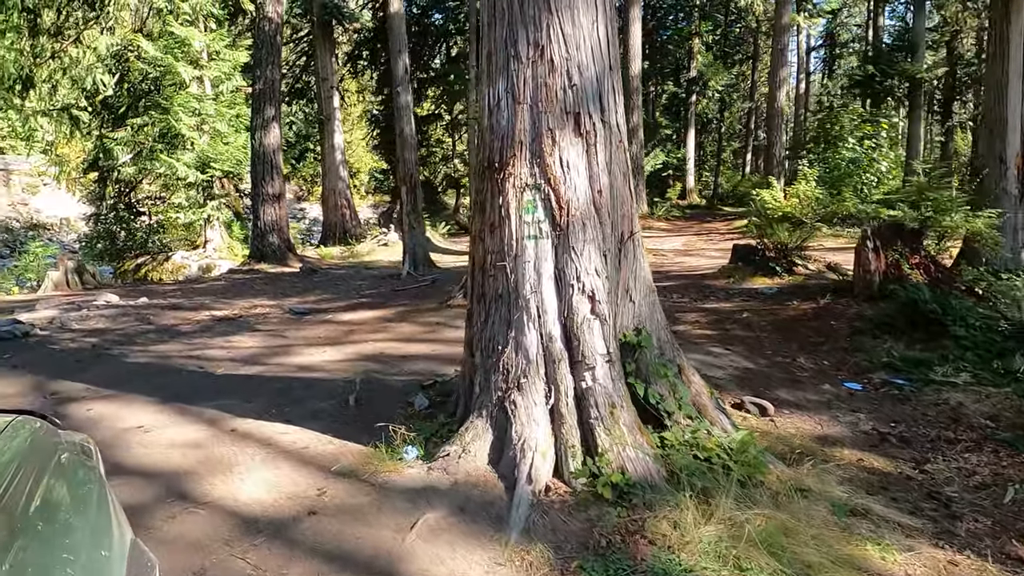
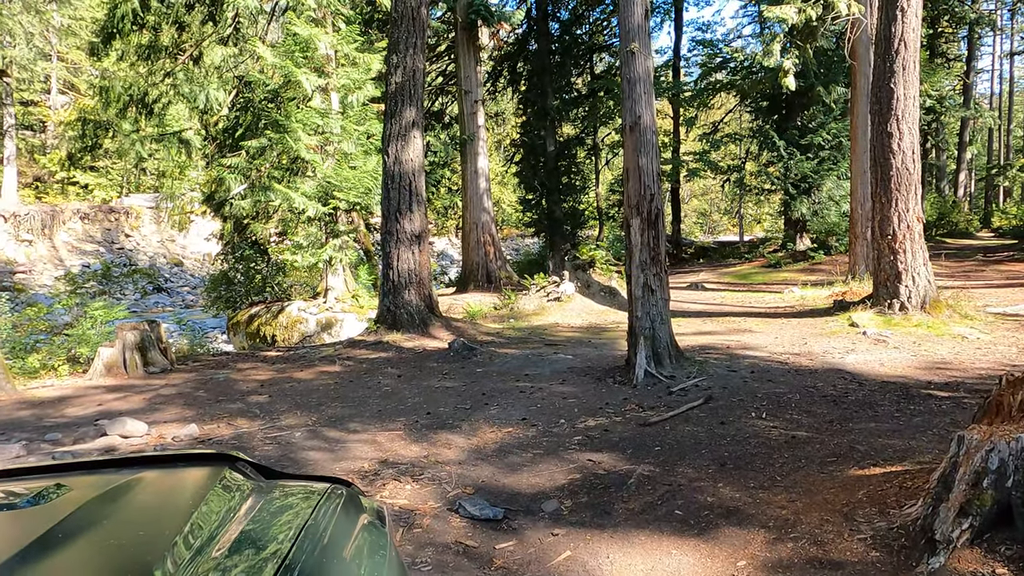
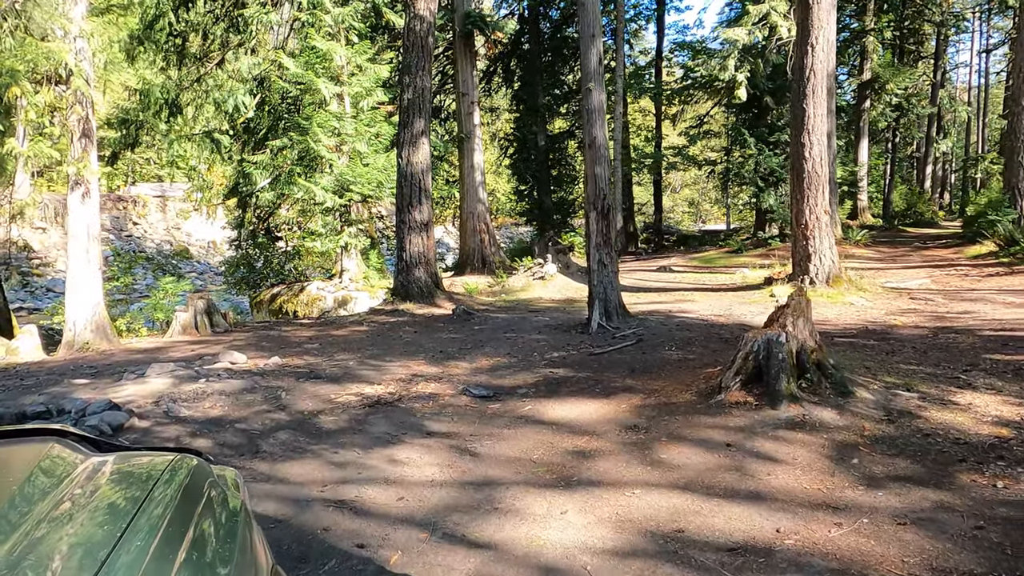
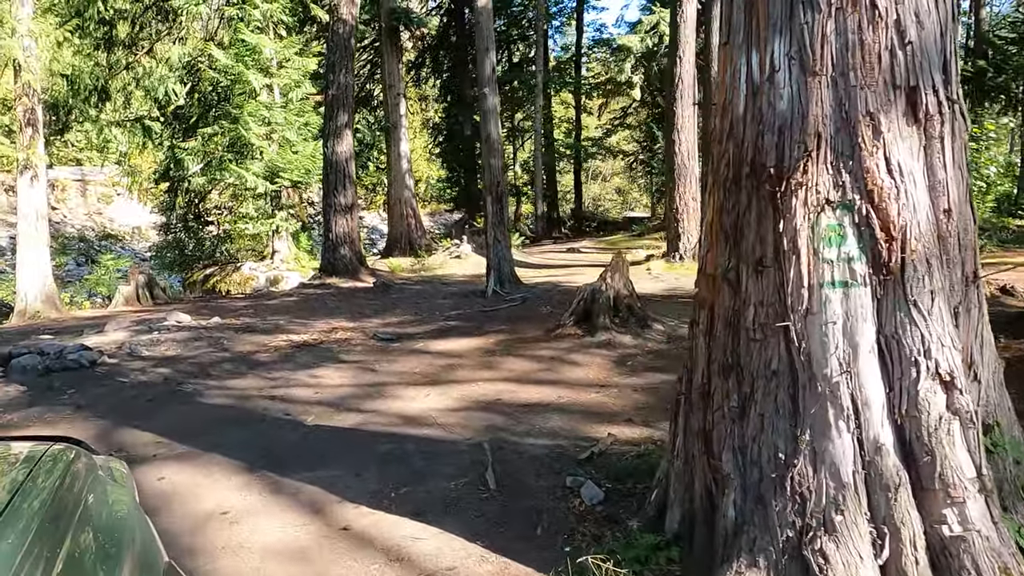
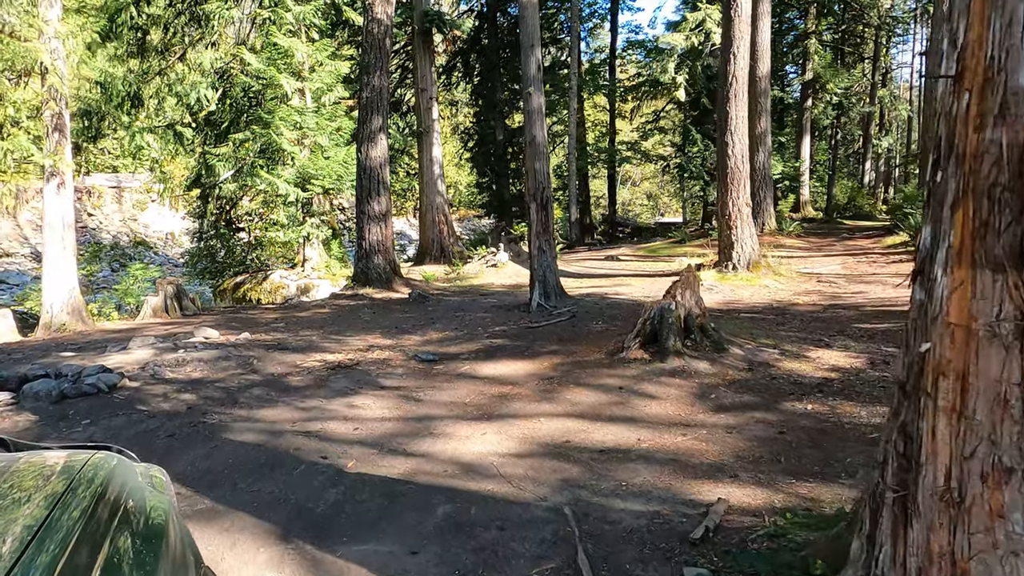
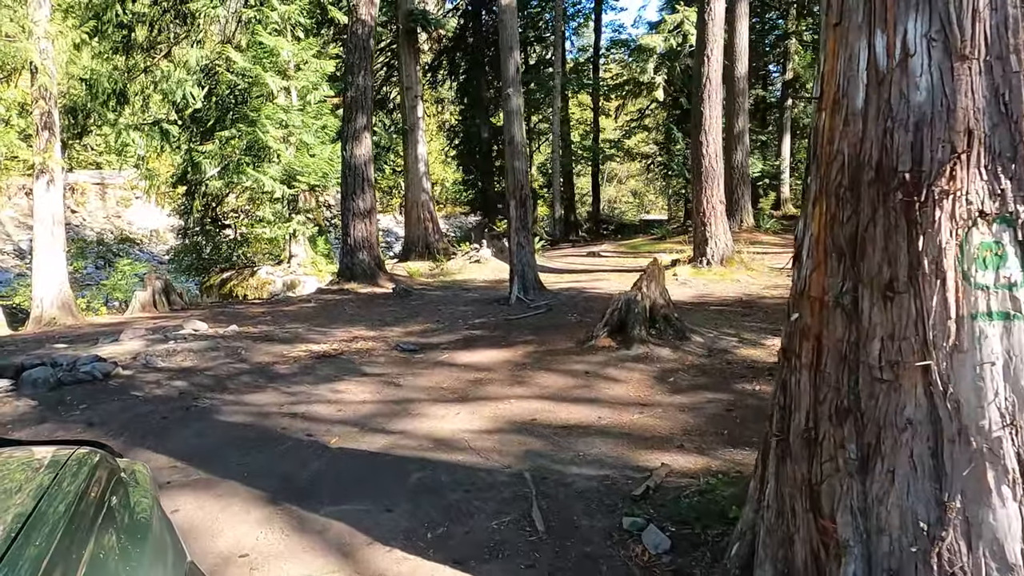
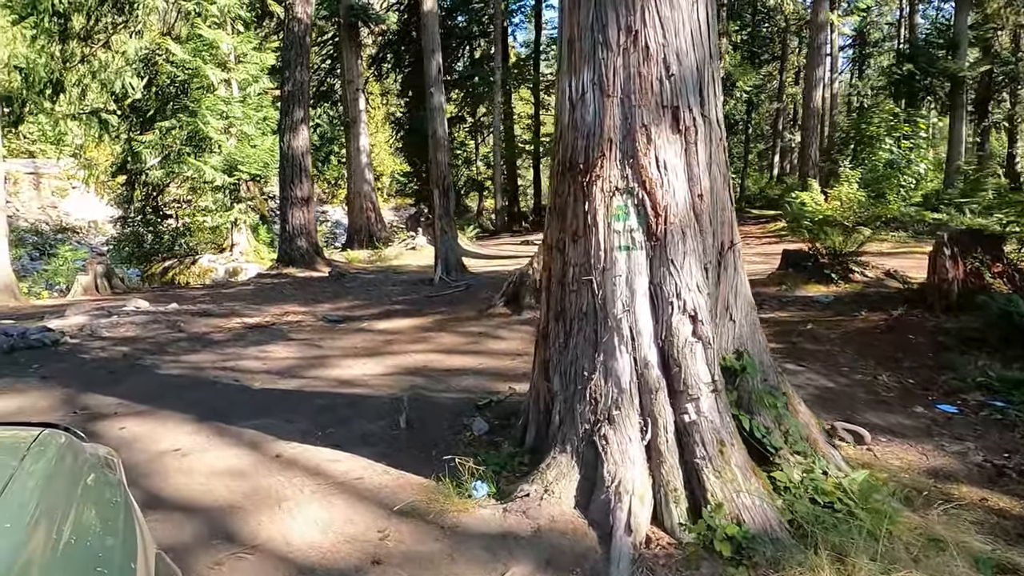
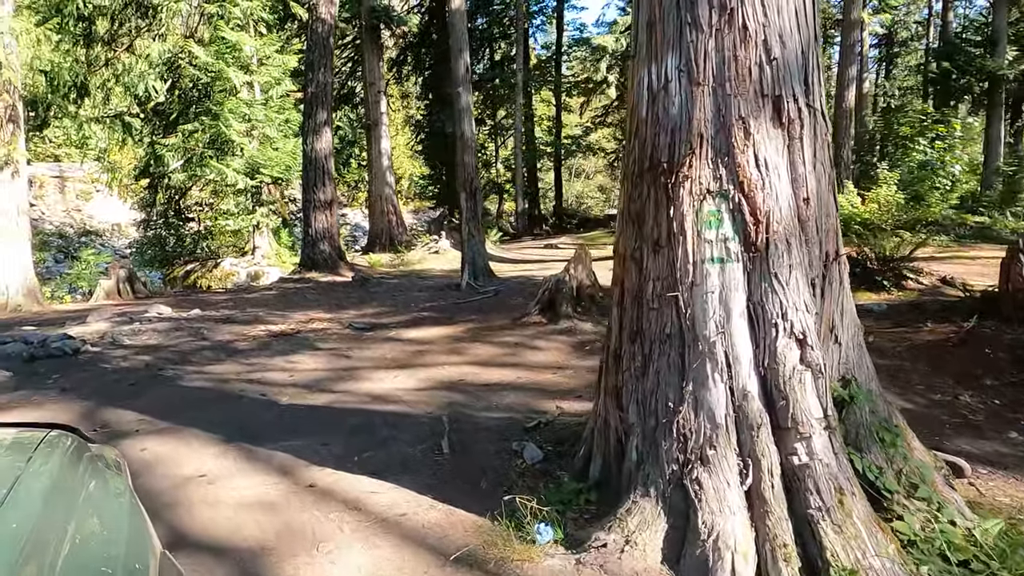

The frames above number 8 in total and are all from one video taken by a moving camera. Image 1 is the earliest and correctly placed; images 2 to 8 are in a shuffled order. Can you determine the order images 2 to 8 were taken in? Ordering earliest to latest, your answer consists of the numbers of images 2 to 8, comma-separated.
7, 8, 4, 6, 5, 3, 2
